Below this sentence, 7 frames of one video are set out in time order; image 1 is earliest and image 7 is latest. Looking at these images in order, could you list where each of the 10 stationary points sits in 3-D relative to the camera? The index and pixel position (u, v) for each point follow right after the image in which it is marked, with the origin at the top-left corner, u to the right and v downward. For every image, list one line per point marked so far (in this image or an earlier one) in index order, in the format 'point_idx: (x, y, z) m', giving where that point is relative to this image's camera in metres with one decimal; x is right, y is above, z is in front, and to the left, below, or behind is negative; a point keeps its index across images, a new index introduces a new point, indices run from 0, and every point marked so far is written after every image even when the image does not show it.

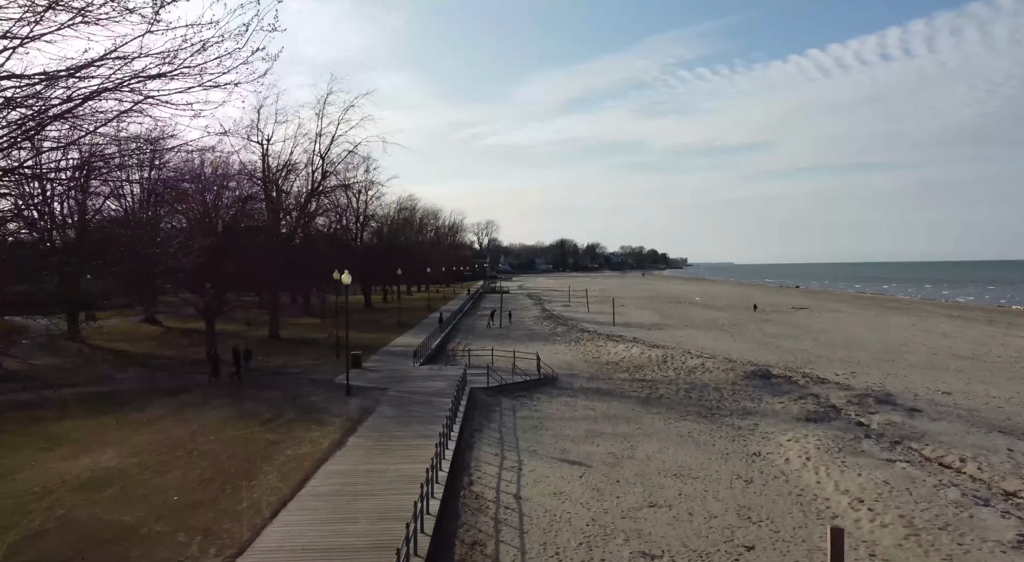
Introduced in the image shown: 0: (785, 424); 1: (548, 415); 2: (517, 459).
0: (+7.0, -3.6, +15.8) m
1: (+1.1, -4.0, +18.3) m
2: (+0.1, -4.1, +14.2) m
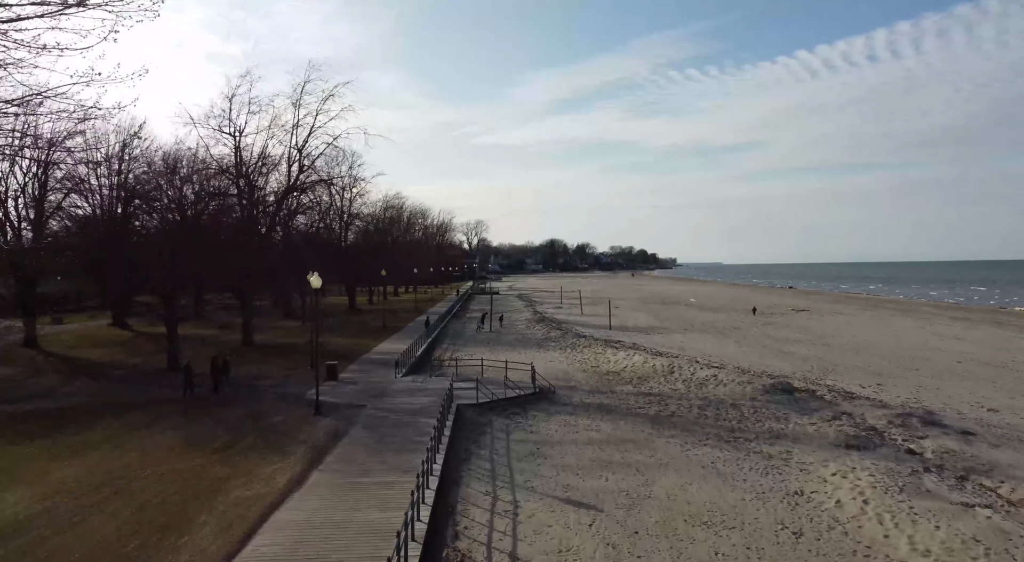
0: (+6.9, -3.7, +13.6) m
1: (+0.9, -4.1, +16.0) m
2: (0.0, -4.2, +11.9) m
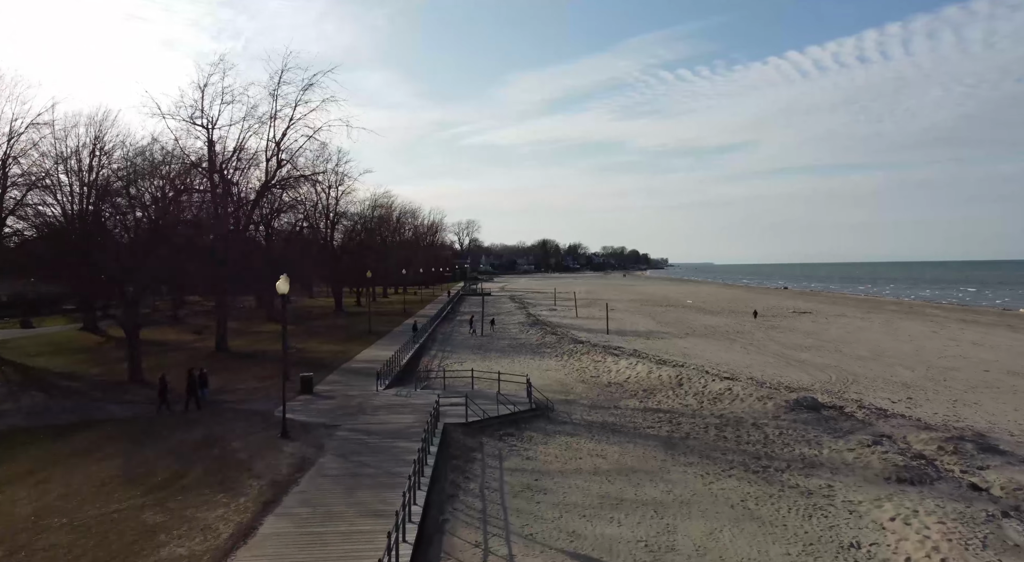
0: (+6.8, -3.8, +11.6) m
1: (+0.8, -4.2, +14.0) m
2: (-0.1, -4.3, +9.8) m
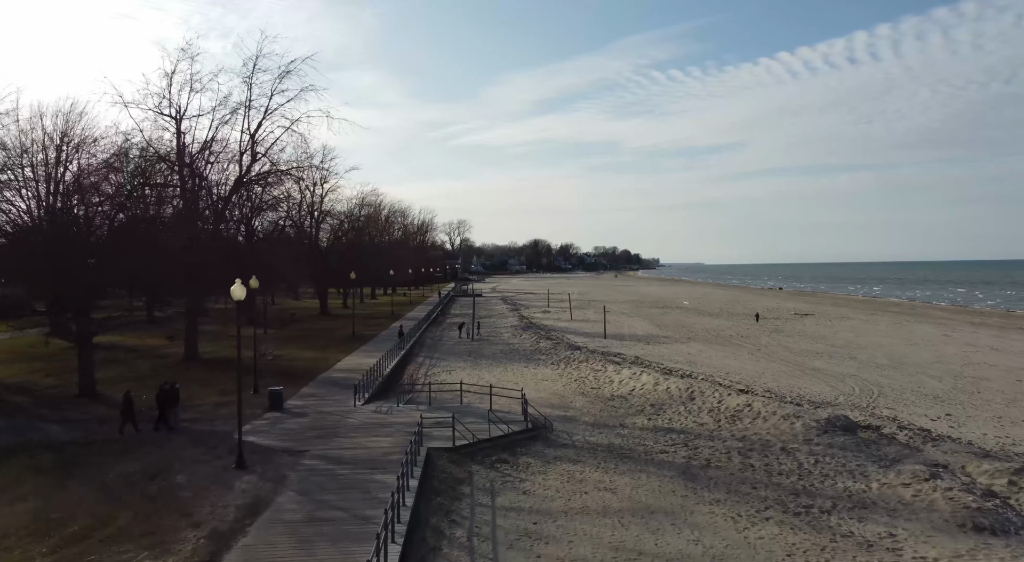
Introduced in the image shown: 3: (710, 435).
0: (+6.7, -3.9, +9.5) m
1: (+0.7, -4.3, +11.8) m
2: (-0.1, -4.4, +7.6) m
3: (+5.0, -3.9, +15.4) m
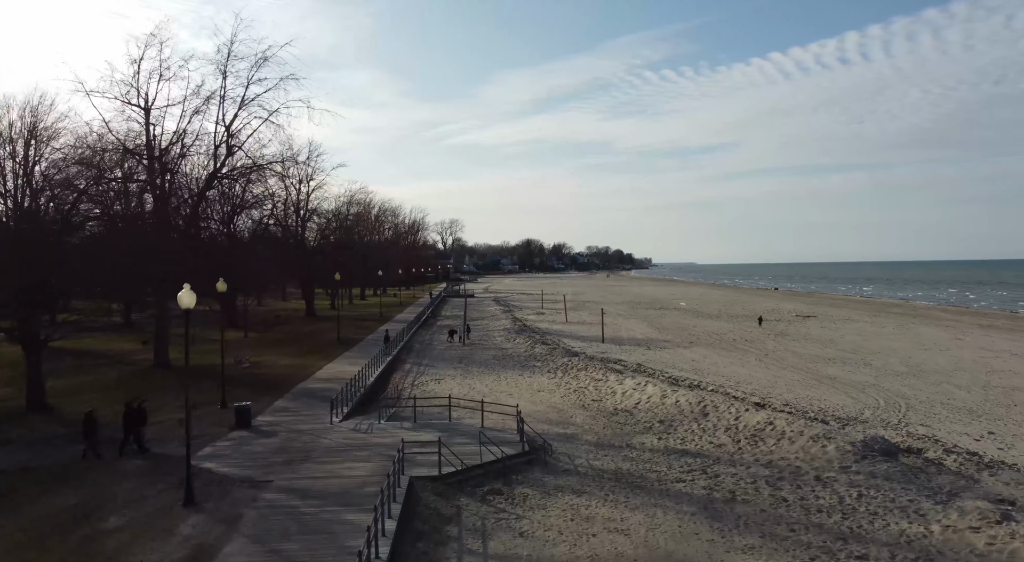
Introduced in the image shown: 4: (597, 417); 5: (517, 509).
0: (+6.6, -4.0, +7.8) m
1: (+0.6, -4.4, +10.0) m
2: (-0.2, -4.5, +5.8) m
3: (+4.9, -4.0, +13.6) m
4: (+2.6, -4.1, +18.5) m
5: (+0.1, -4.4, +11.8) m
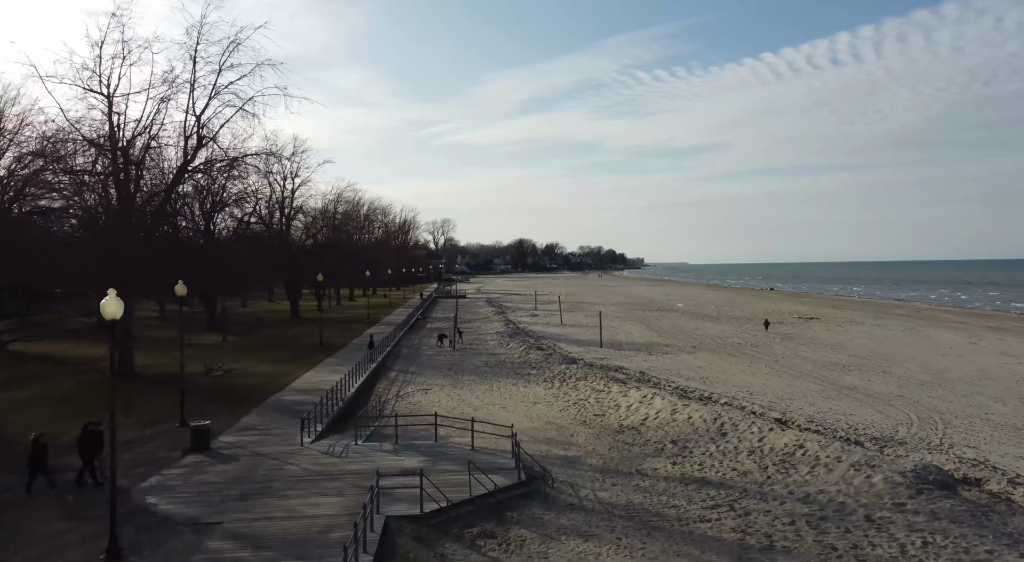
0: (+6.6, -4.1, +5.9) m
1: (+0.5, -4.5, +8.0) m
2: (-0.2, -4.6, +3.8) m
3: (+4.8, -4.0, +11.7) m
4: (+2.4, -4.2, +16.6) m
5: (0.0, -4.5, +9.9) m
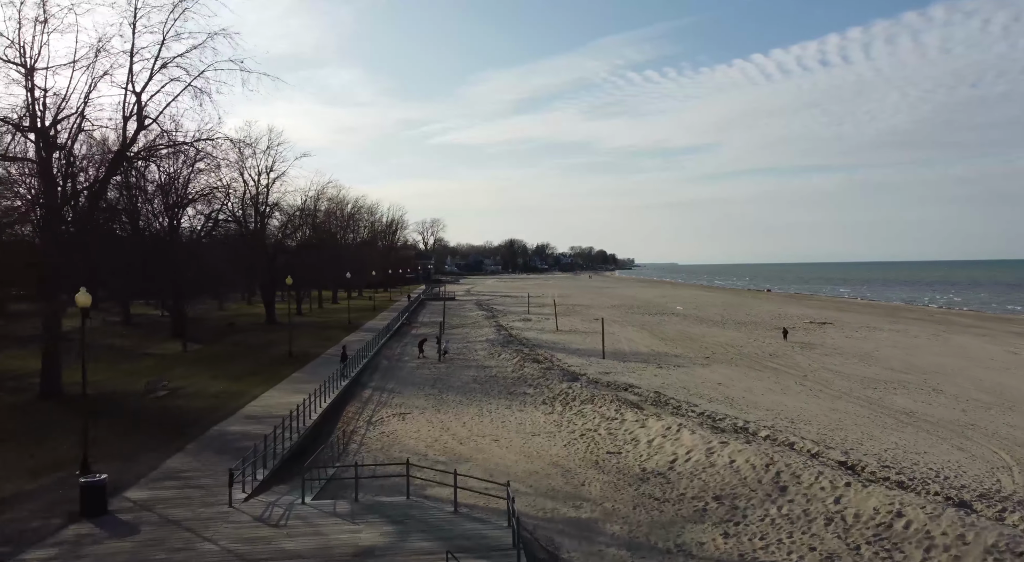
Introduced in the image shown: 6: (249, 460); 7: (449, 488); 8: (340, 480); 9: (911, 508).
0: (+6.7, -4.2, +2.4) m
1: (+0.5, -4.7, +4.4) m
2: (-0.1, -4.7, +0.2) m
3: (+4.7, -4.2, +8.2) m
4: (+2.3, -4.3, +13.0) m
5: (0.0, -4.6, +6.2) m
6: (-5.8, -3.9, +13.7) m
7: (-1.3, -4.1, +12.5) m
8: (-3.7, -4.2, +13.4) m
9: (+6.6, -3.8, +10.2) m
